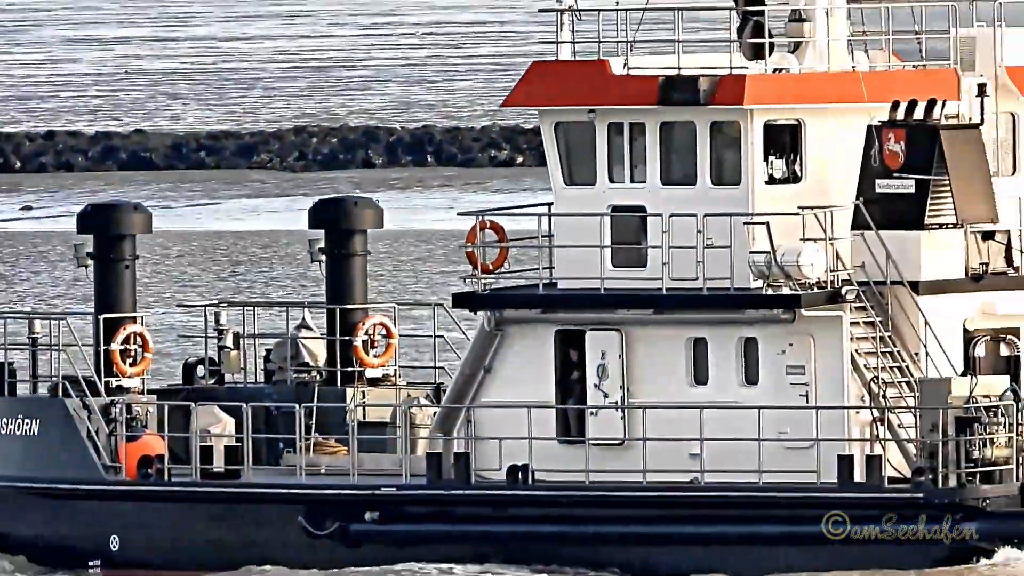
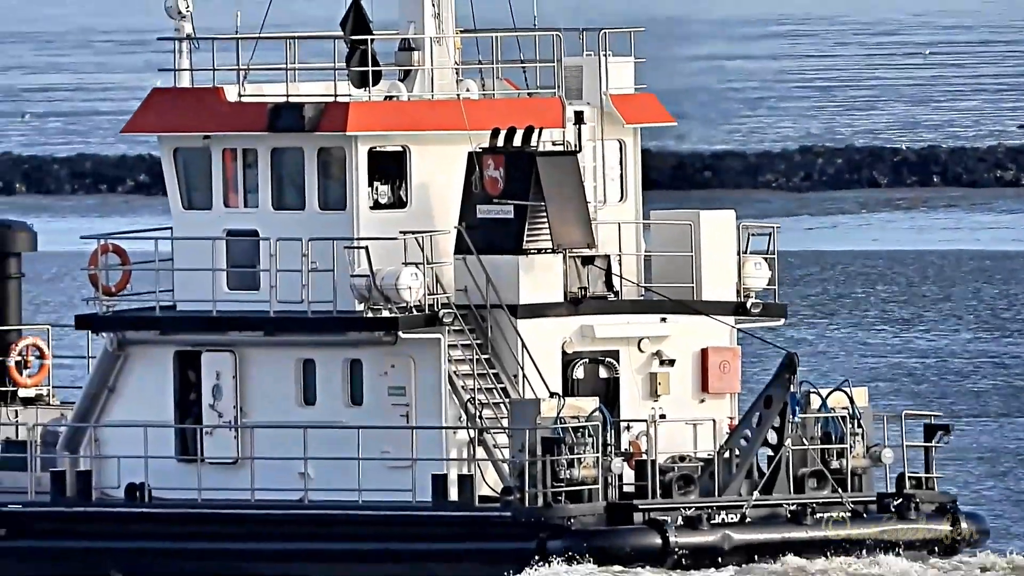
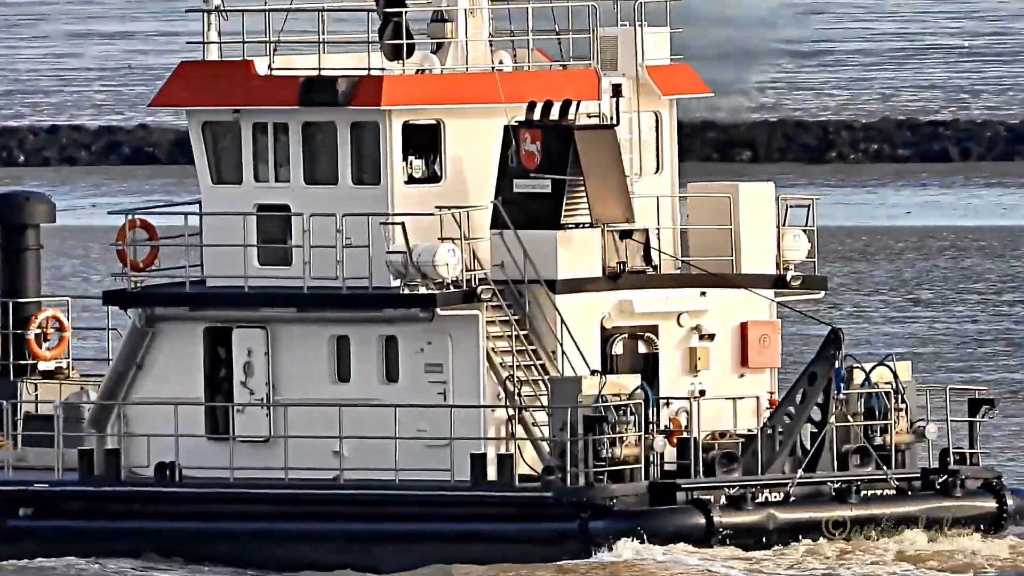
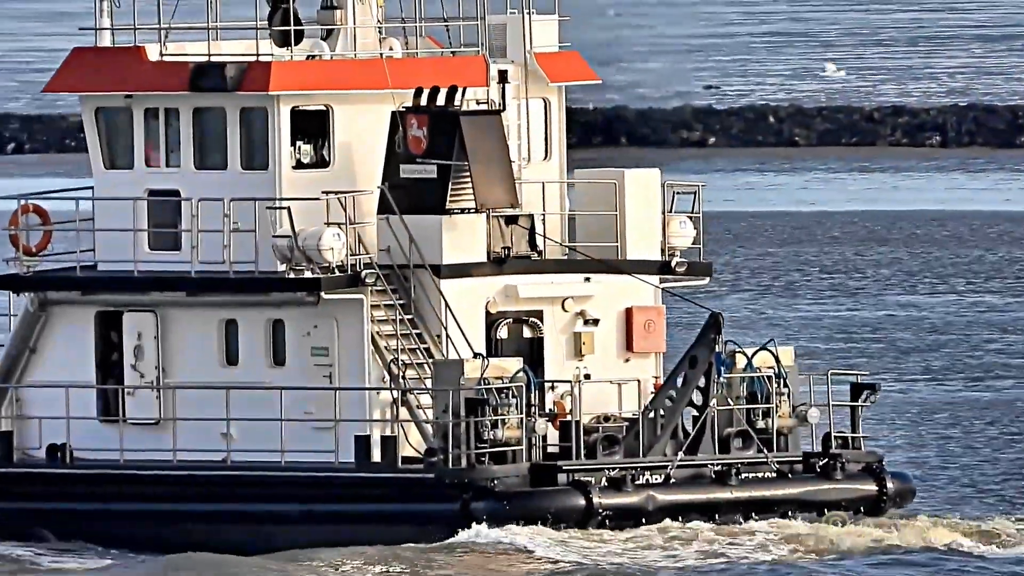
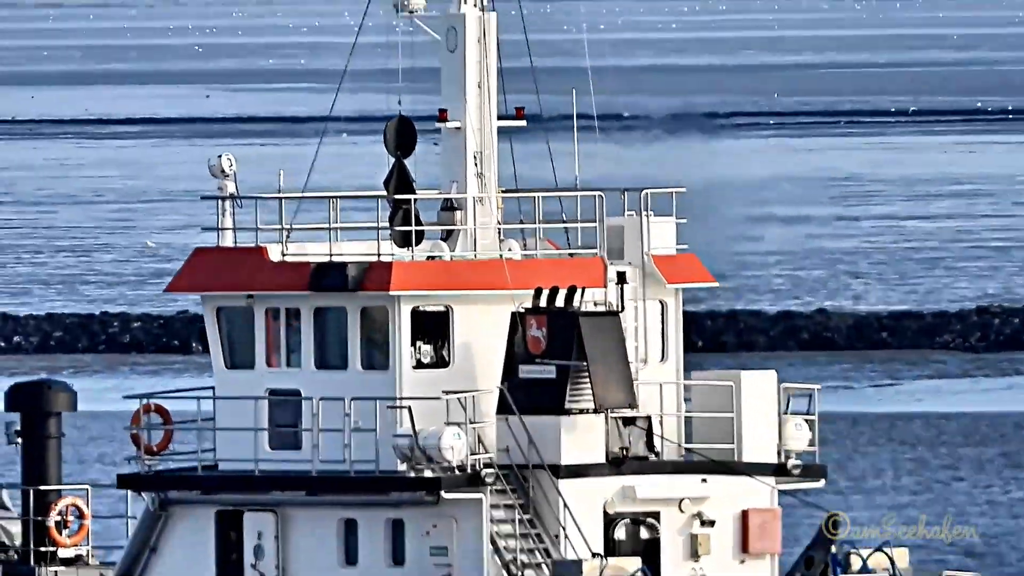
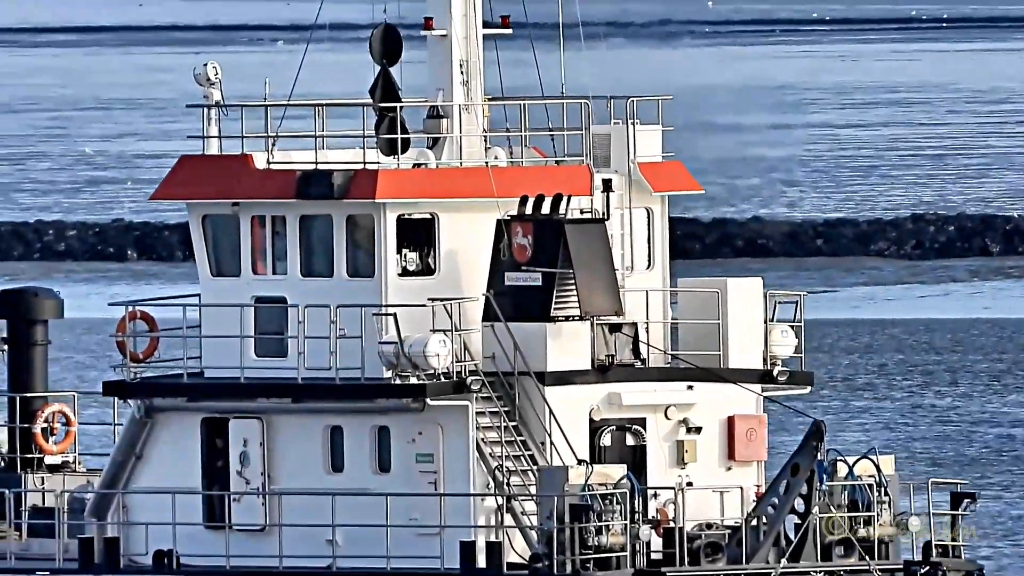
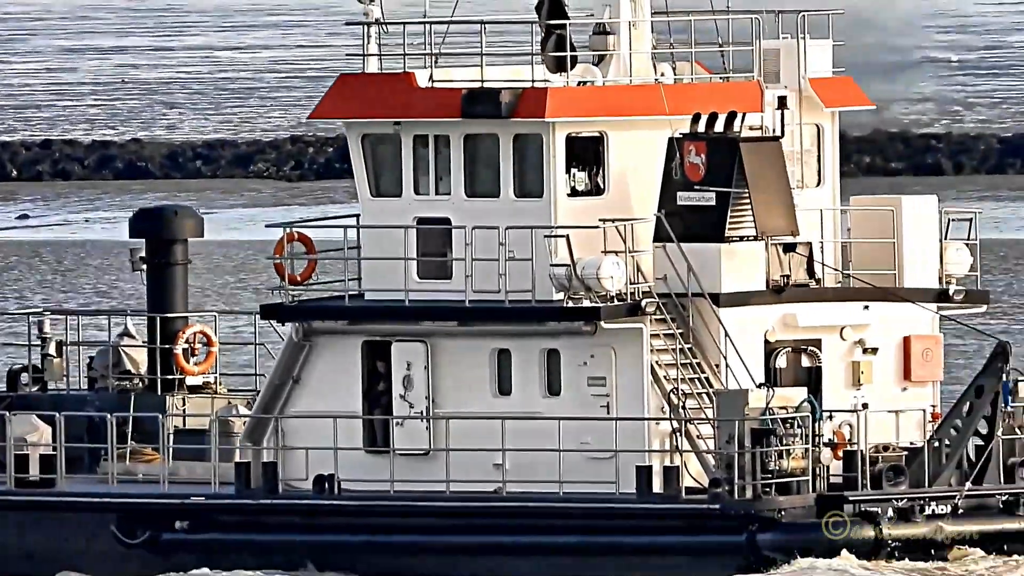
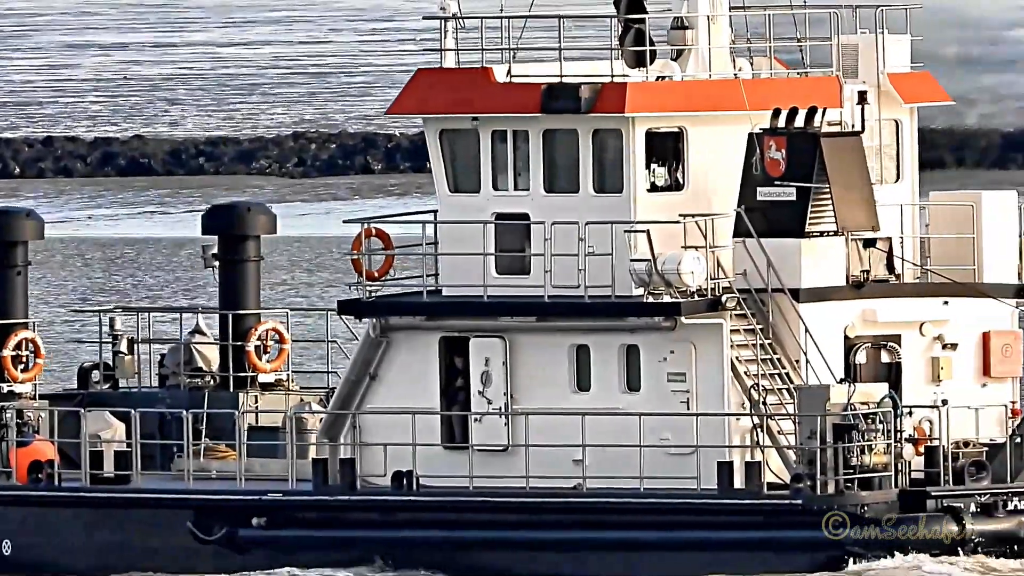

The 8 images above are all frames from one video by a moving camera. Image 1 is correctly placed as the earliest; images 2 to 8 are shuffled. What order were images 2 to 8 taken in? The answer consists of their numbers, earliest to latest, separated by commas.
8, 7, 3, 4, 2, 6, 5
